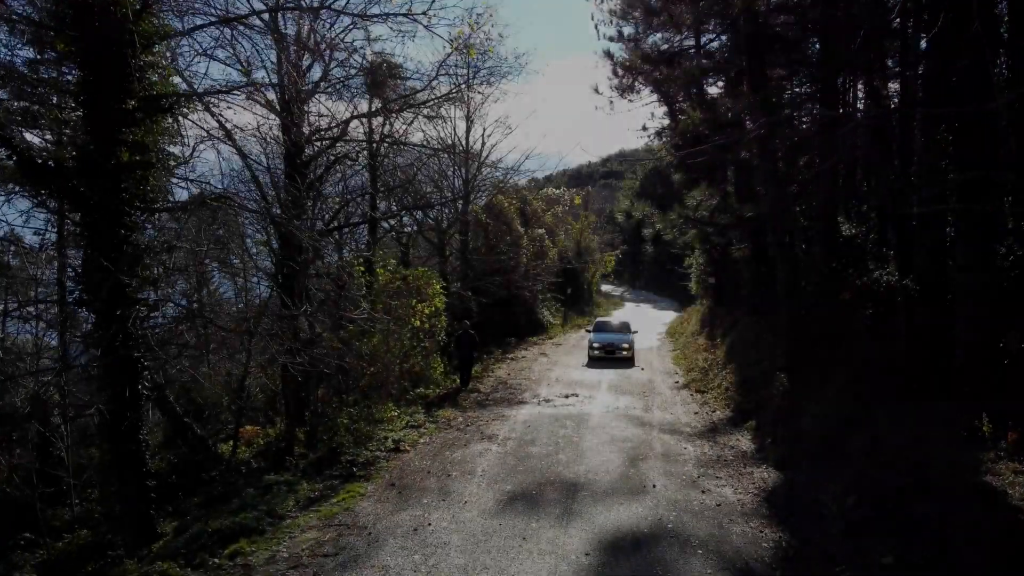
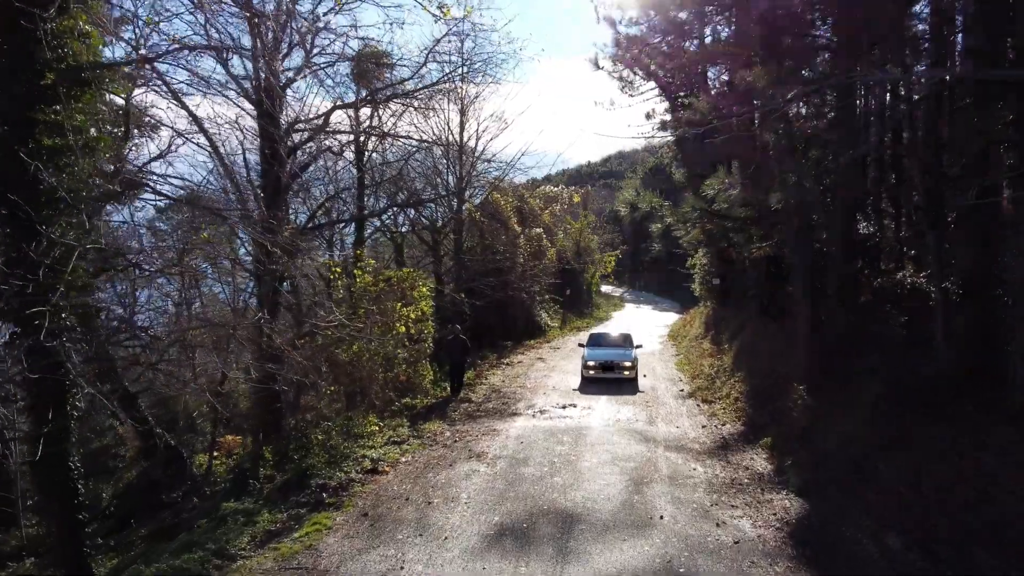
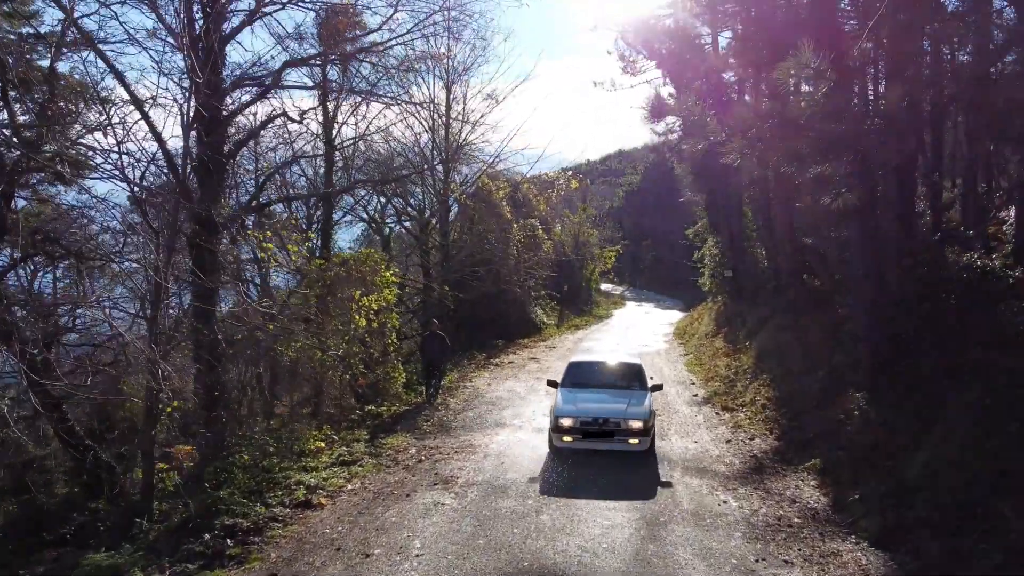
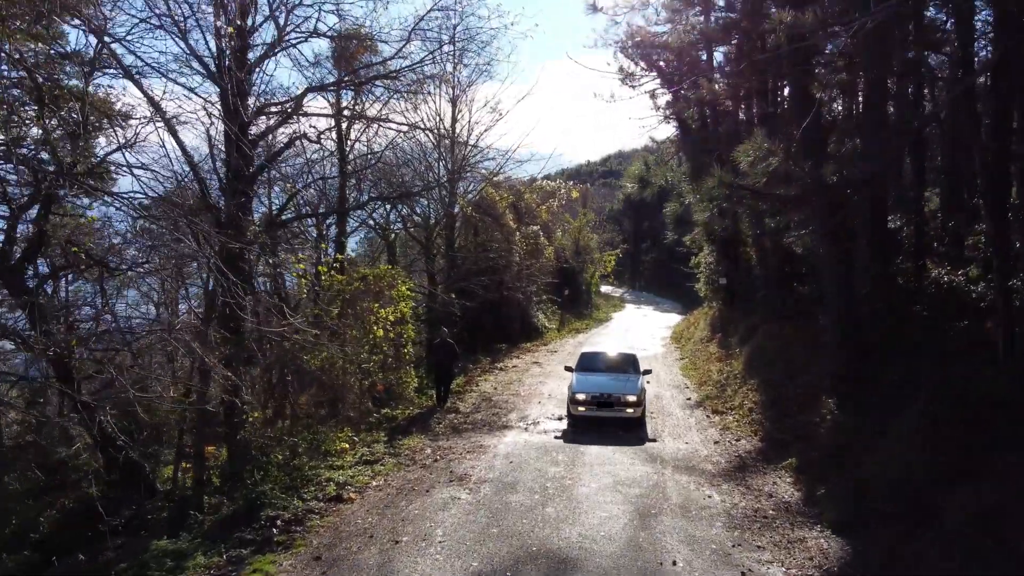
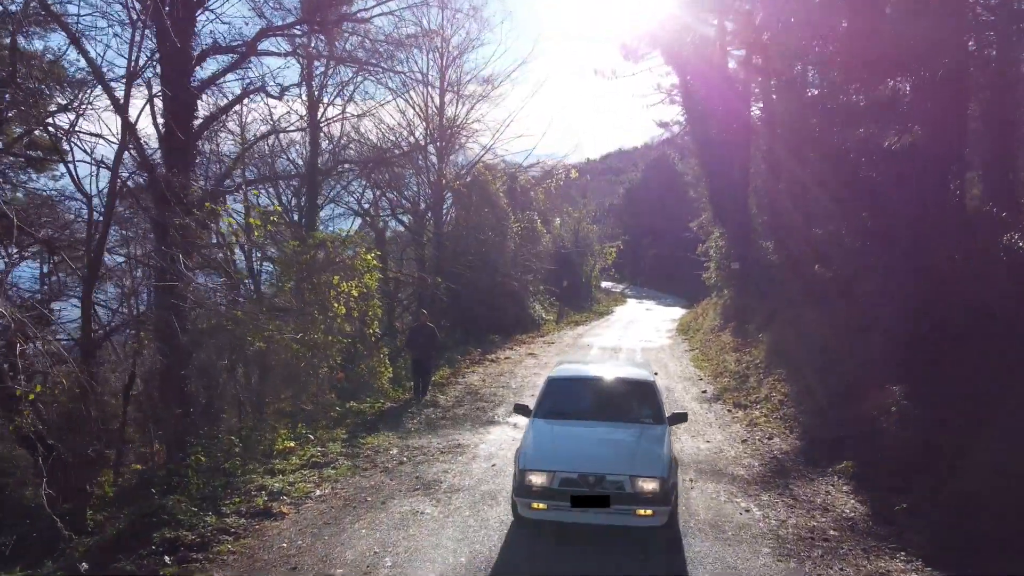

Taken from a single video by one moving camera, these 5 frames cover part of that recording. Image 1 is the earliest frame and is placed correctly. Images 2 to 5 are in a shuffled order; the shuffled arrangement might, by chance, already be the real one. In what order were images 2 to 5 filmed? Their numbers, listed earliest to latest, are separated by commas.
2, 4, 3, 5
